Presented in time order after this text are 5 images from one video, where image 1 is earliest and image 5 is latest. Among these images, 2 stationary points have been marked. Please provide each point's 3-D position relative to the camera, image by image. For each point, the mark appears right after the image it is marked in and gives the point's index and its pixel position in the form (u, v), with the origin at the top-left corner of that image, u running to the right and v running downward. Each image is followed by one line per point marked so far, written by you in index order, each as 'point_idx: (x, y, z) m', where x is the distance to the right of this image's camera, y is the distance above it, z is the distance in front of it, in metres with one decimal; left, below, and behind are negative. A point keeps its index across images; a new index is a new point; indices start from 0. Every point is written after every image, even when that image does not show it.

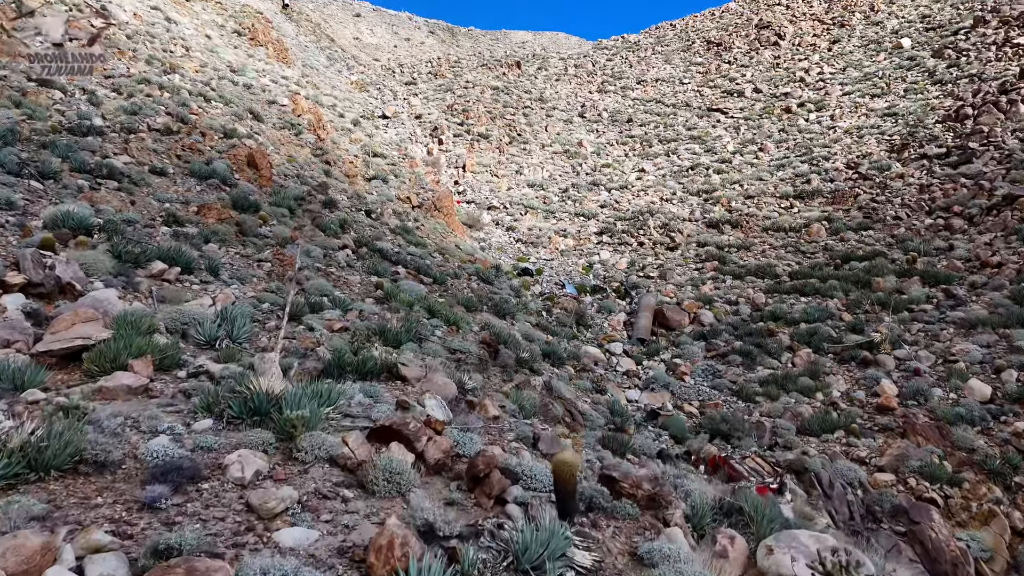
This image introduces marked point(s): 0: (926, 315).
0: (+9.5, -0.6, +16.3) m
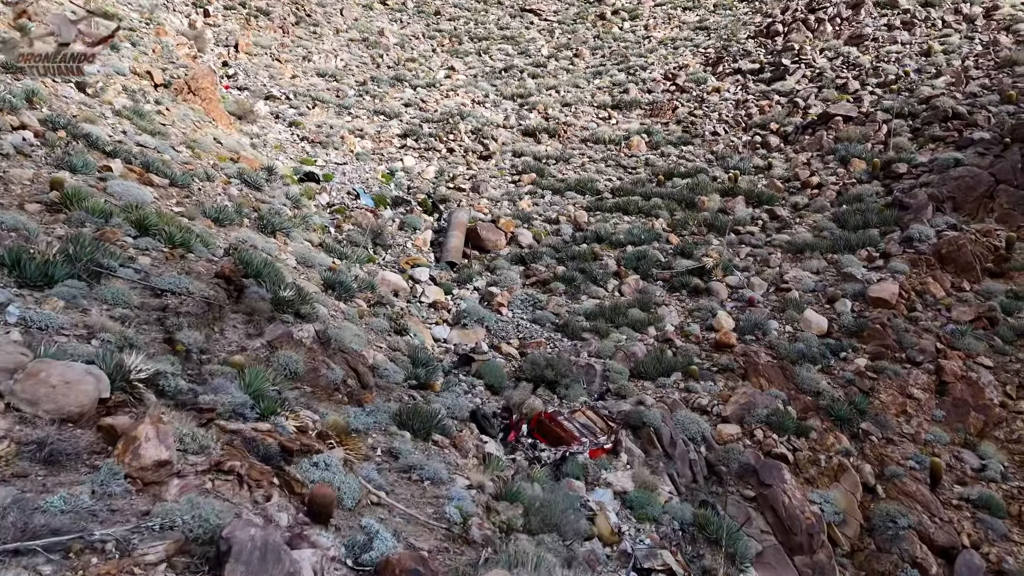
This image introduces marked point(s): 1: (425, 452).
0: (+5.1, +1.1, +15.1) m
1: (-0.8, -1.5, +6.4) m
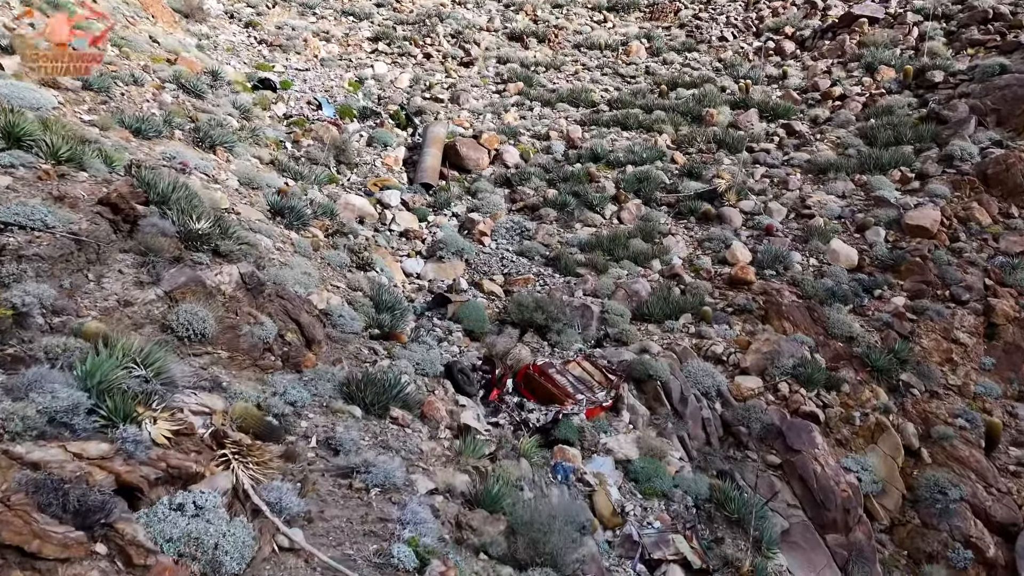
0: (+4.8, +2.5, +13.4) m
1: (-0.9, -1.0, +4.9) m
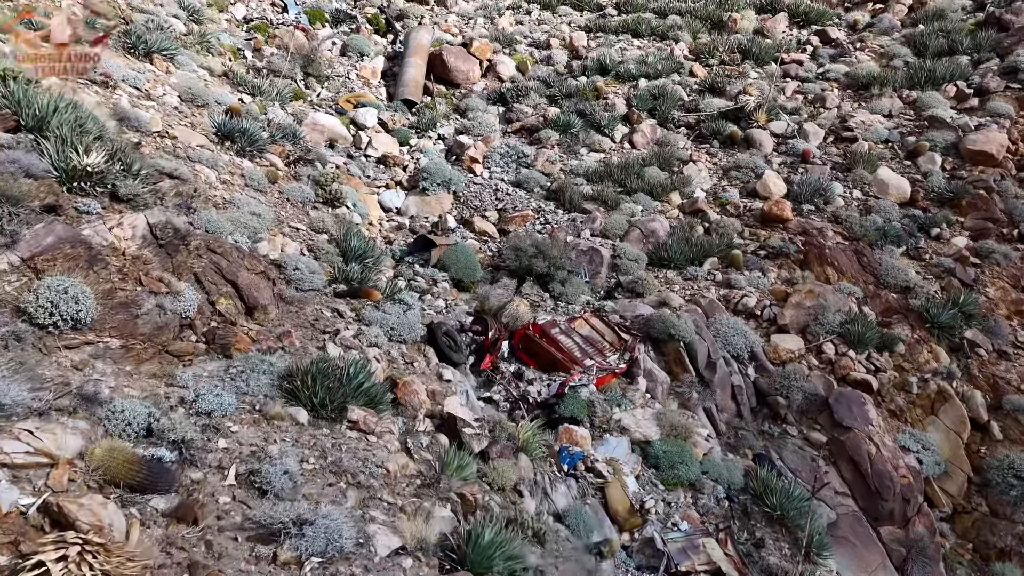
0: (+4.8, +3.6, +11.7) m
1: (-0.9, -0.8, +3.6) m
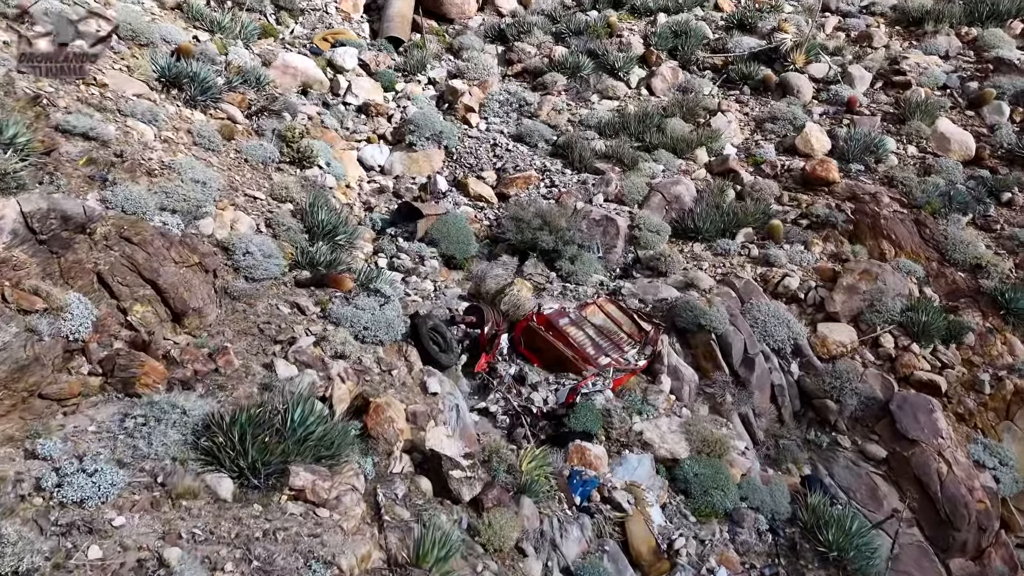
0: (+4.8, +4.1, +10.2) m
1: (-0.9, -1.0, +2.6) m
